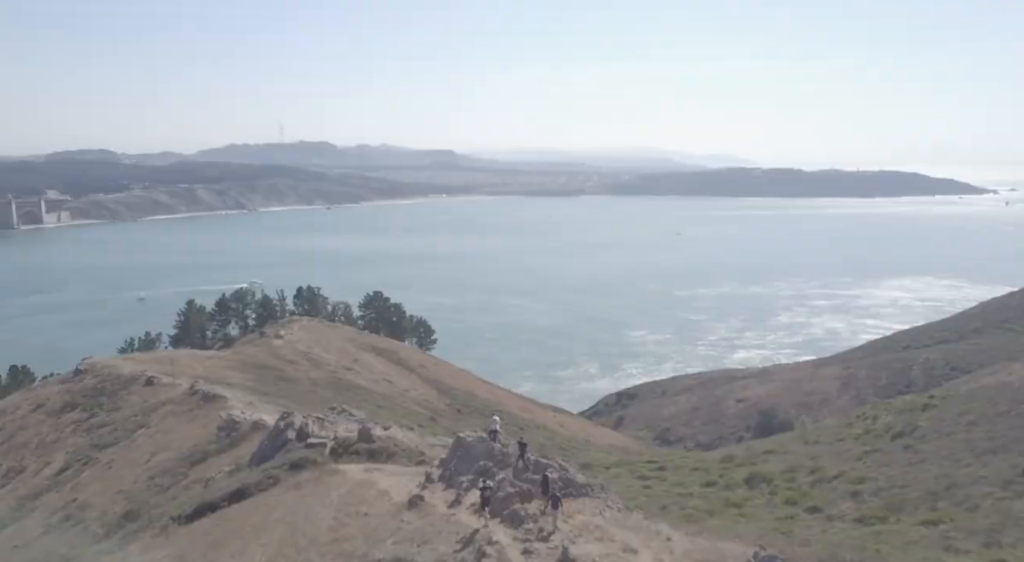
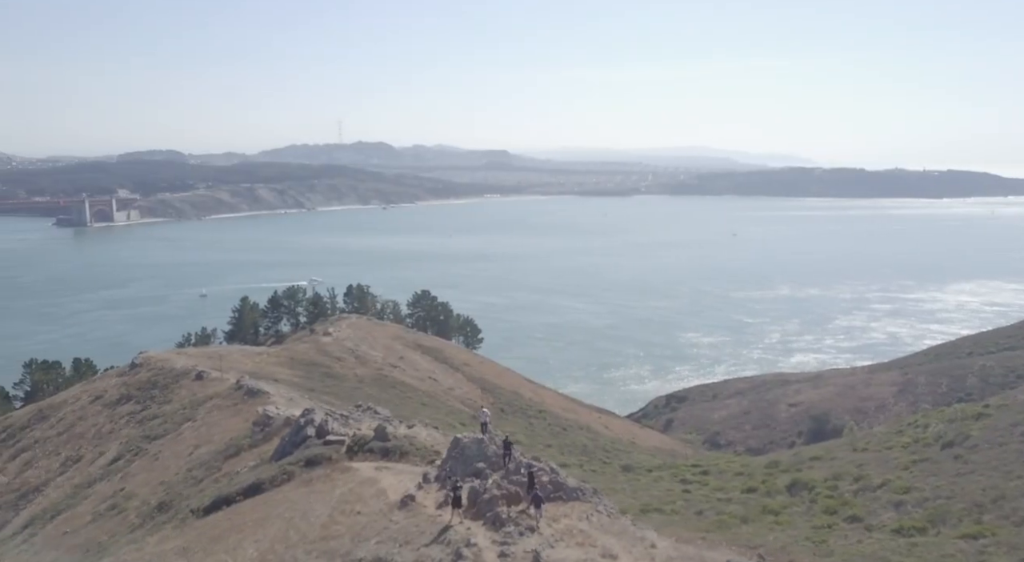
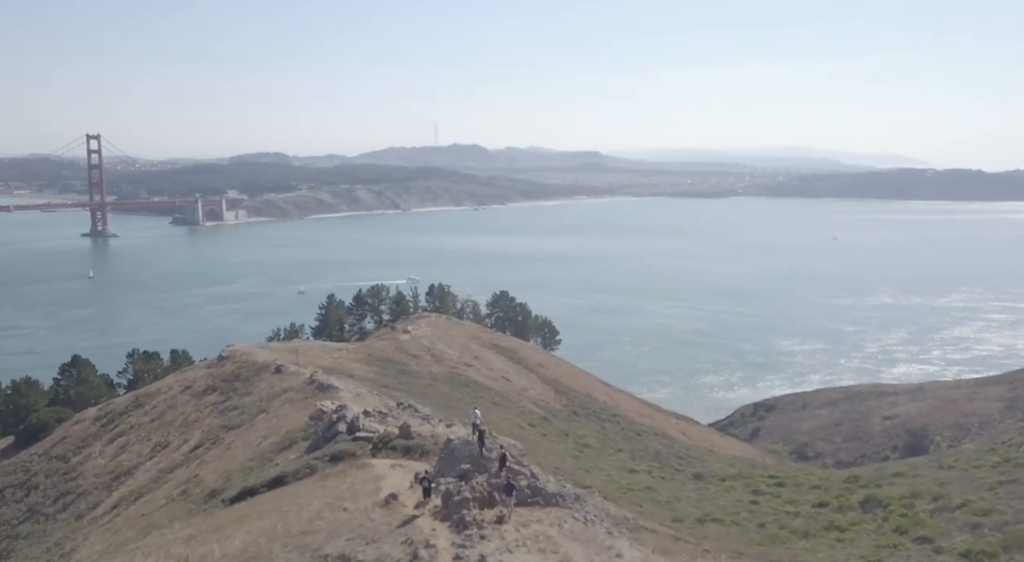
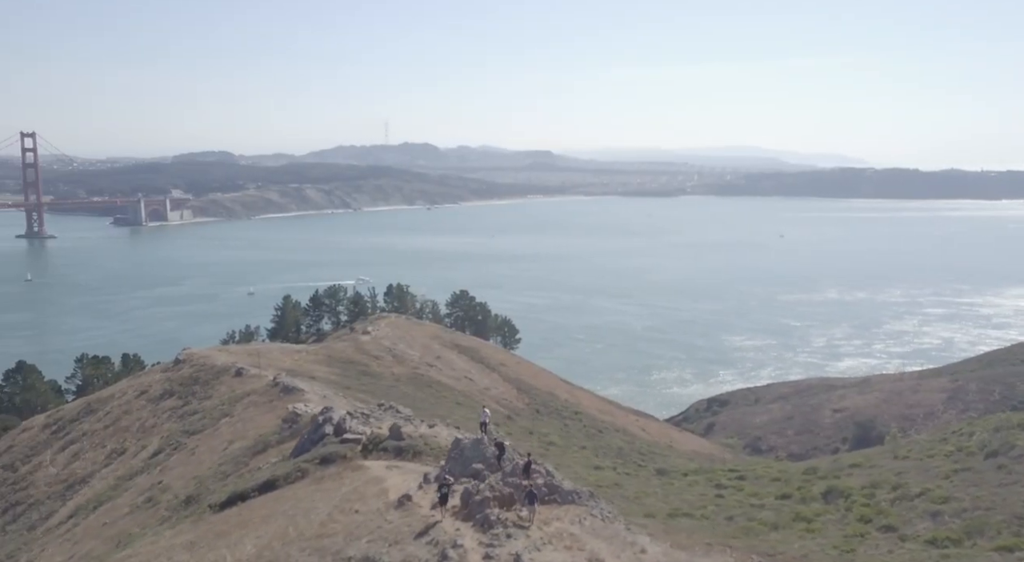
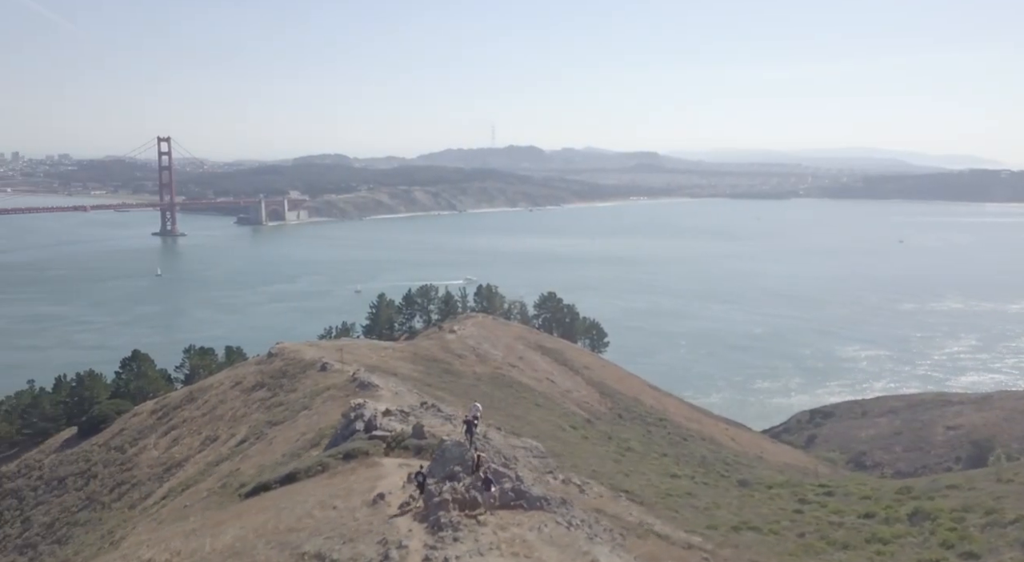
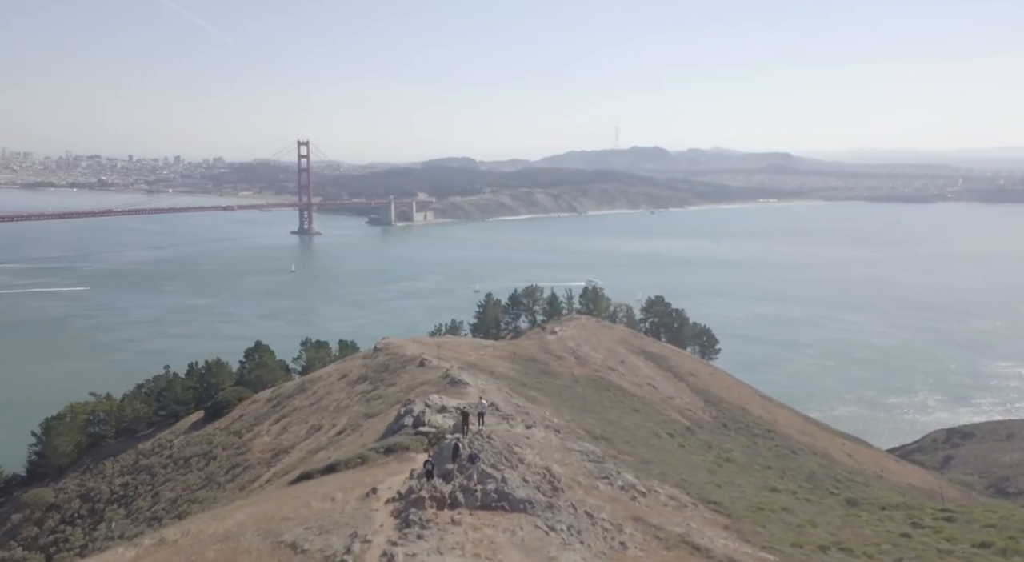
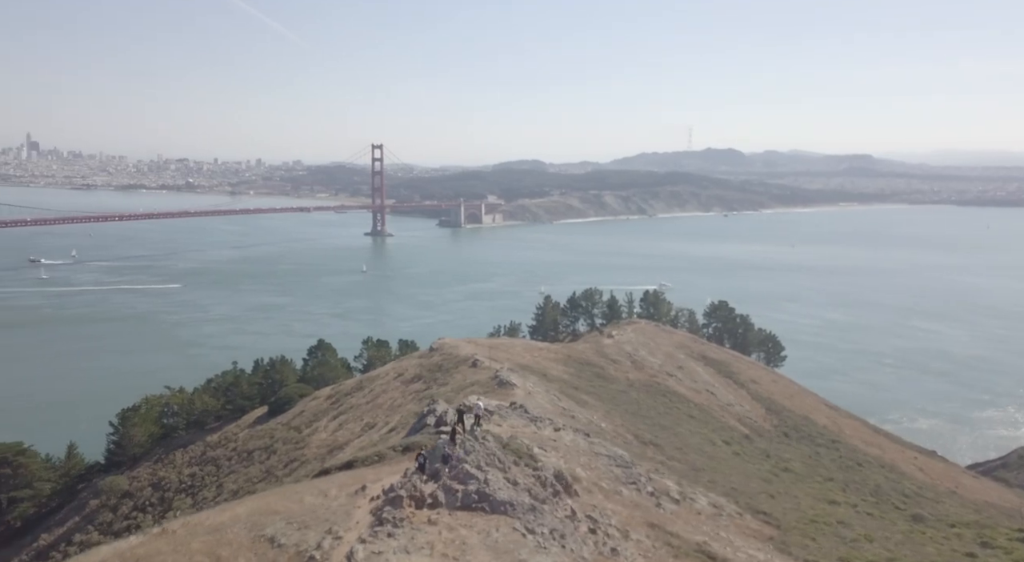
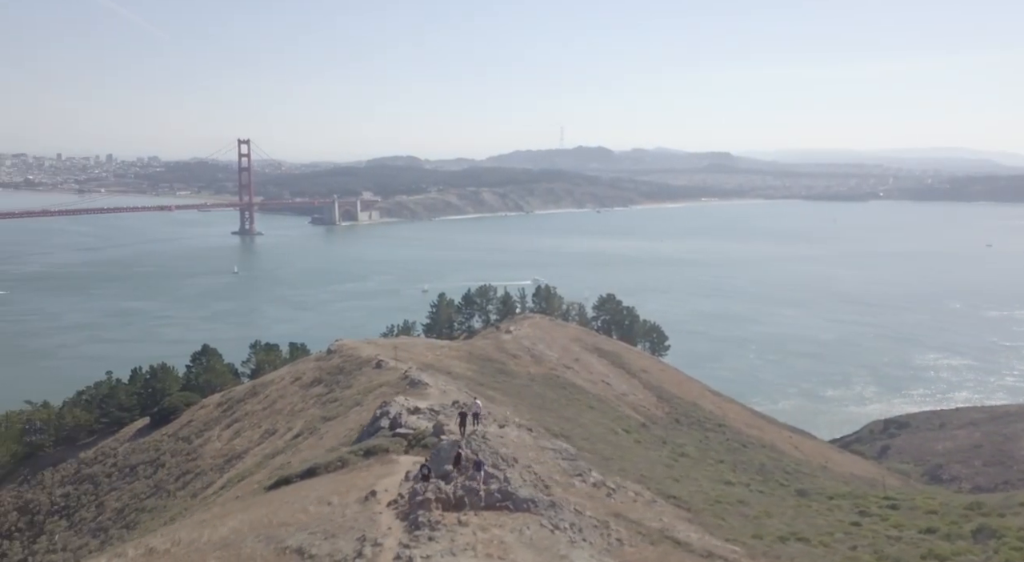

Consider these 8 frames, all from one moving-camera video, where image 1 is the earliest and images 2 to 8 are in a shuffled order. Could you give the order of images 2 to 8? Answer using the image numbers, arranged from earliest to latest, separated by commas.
2, 4, 3, 5, 8, 6, 7
